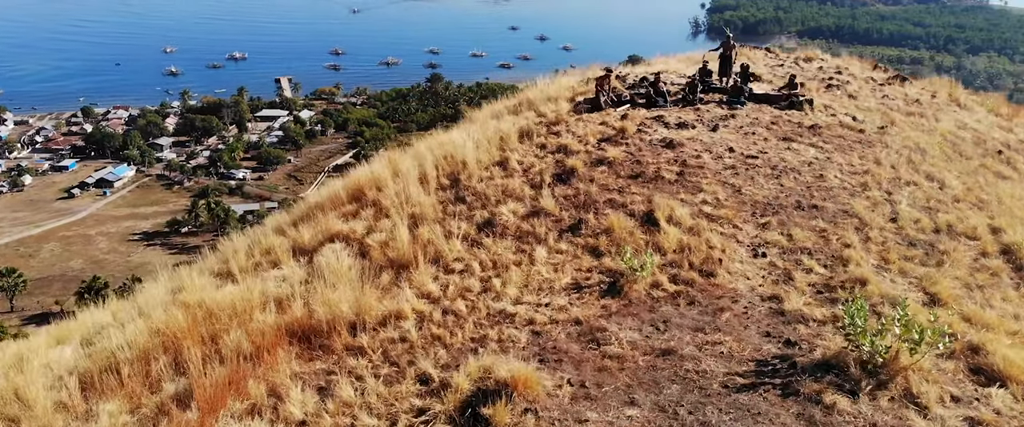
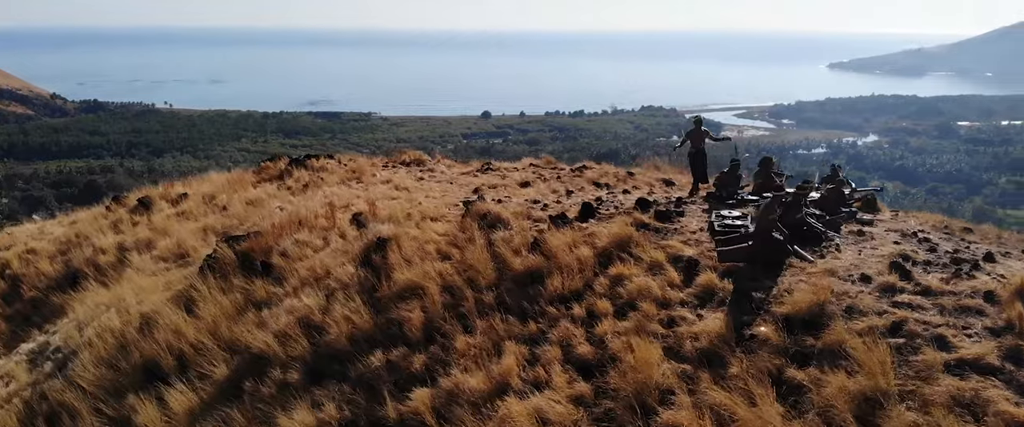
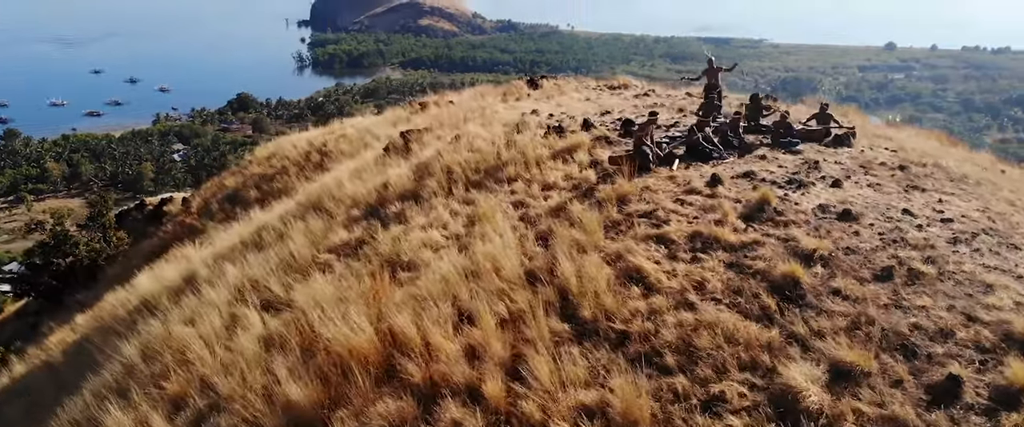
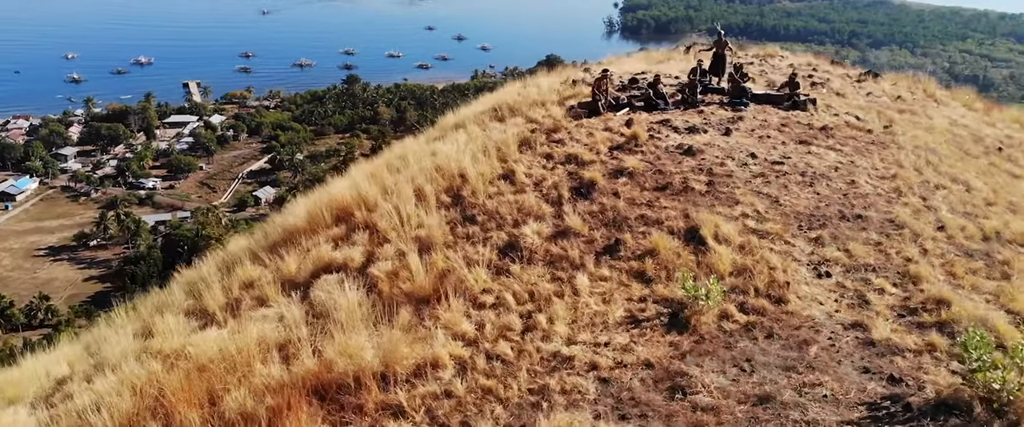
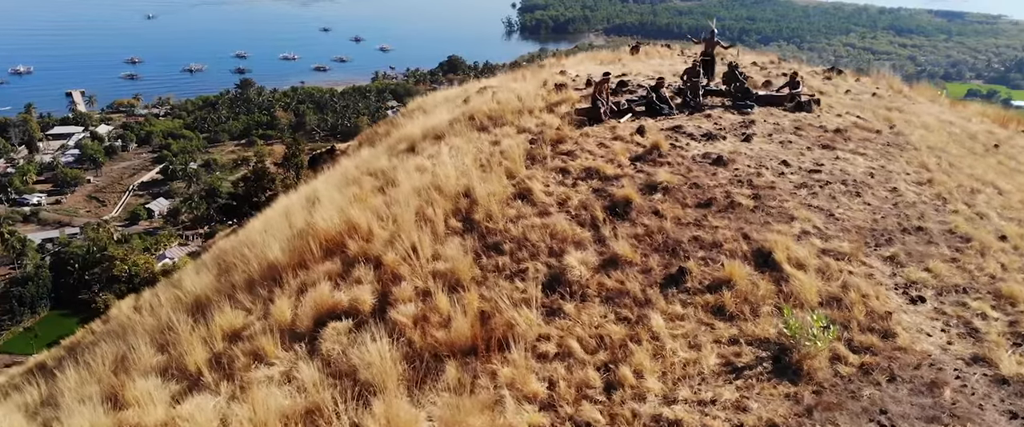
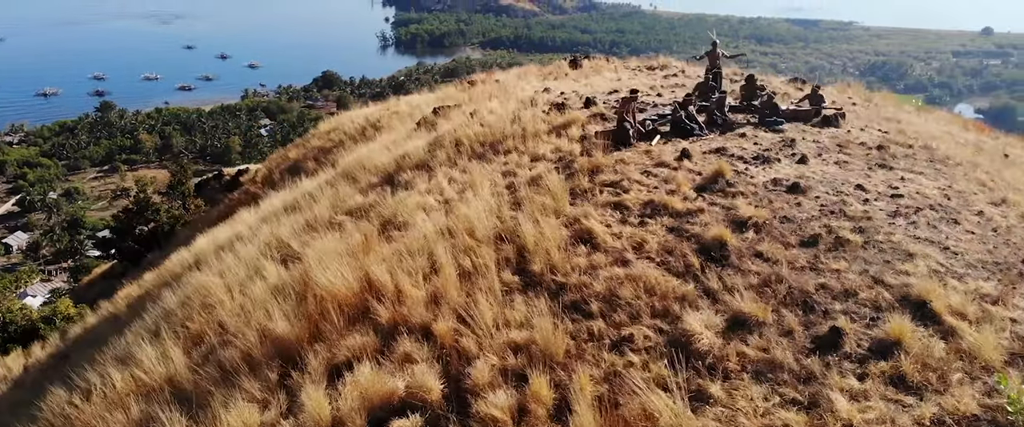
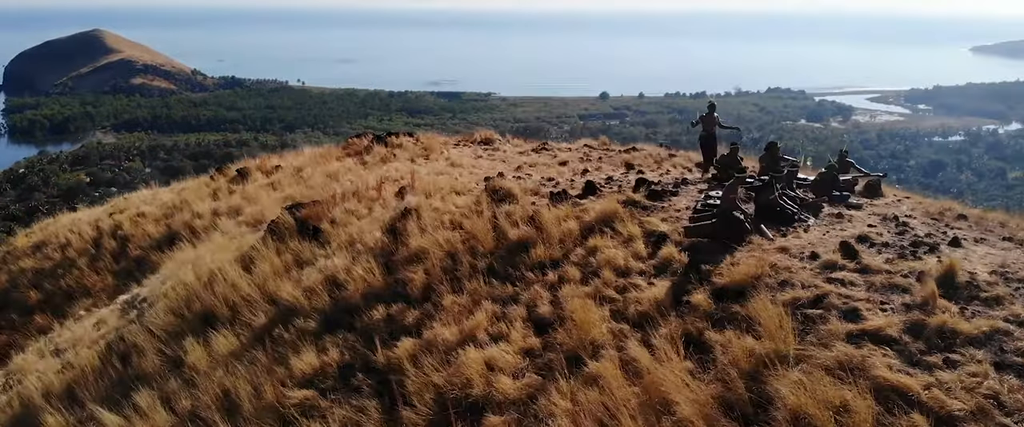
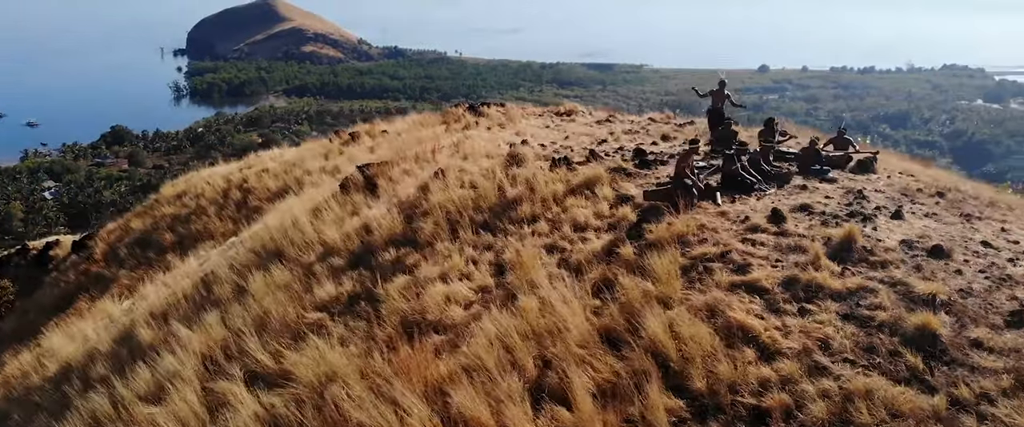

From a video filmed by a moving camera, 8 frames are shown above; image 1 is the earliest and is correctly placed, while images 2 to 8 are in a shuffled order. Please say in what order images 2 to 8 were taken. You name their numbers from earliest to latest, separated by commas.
4, 5, 6, 3, 8, 7, 2
